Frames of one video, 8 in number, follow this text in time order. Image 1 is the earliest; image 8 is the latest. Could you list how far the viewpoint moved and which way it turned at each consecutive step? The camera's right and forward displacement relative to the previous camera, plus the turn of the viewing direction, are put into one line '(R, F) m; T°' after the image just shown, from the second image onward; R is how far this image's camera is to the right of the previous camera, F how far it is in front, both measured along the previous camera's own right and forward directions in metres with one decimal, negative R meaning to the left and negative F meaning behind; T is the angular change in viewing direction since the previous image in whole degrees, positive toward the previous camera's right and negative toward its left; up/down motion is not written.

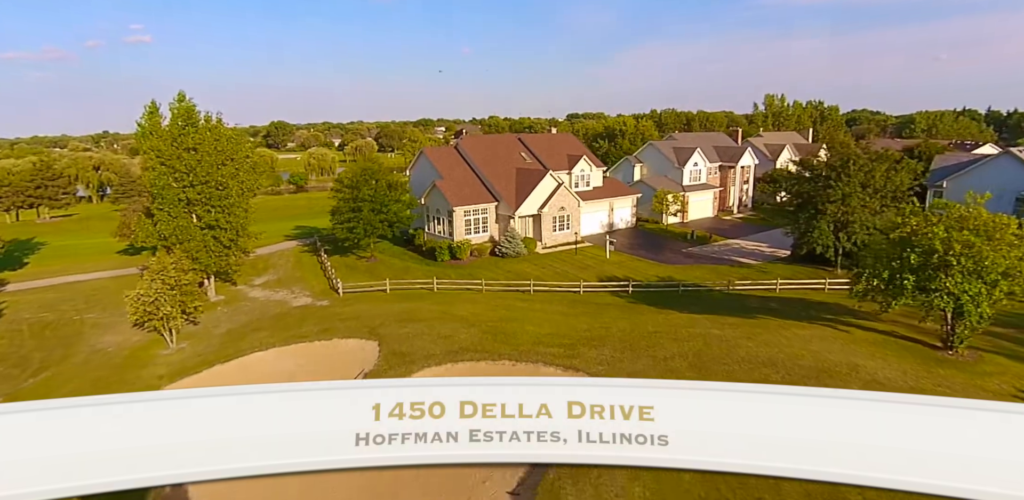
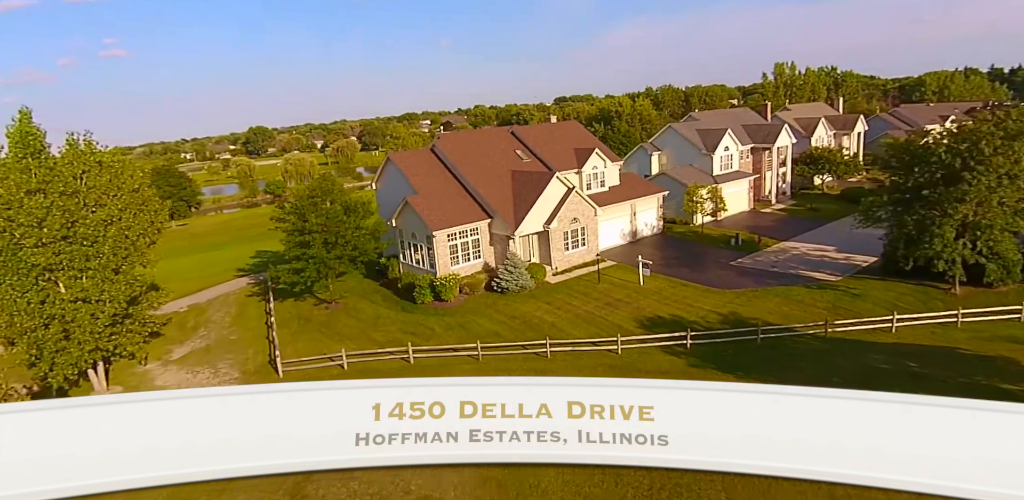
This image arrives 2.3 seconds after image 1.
(-0.3, +9.7) m; 0°
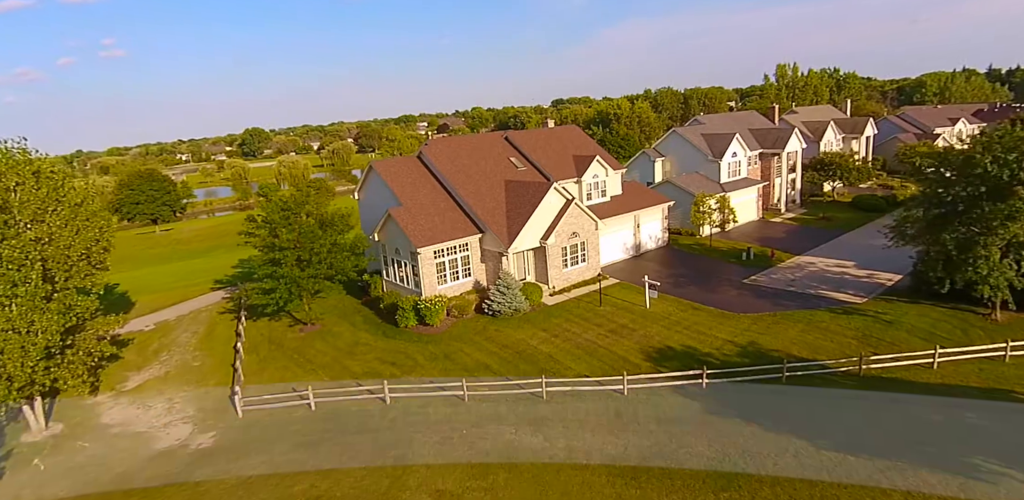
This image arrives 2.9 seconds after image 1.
(+0.3, +2.8) m; 0°
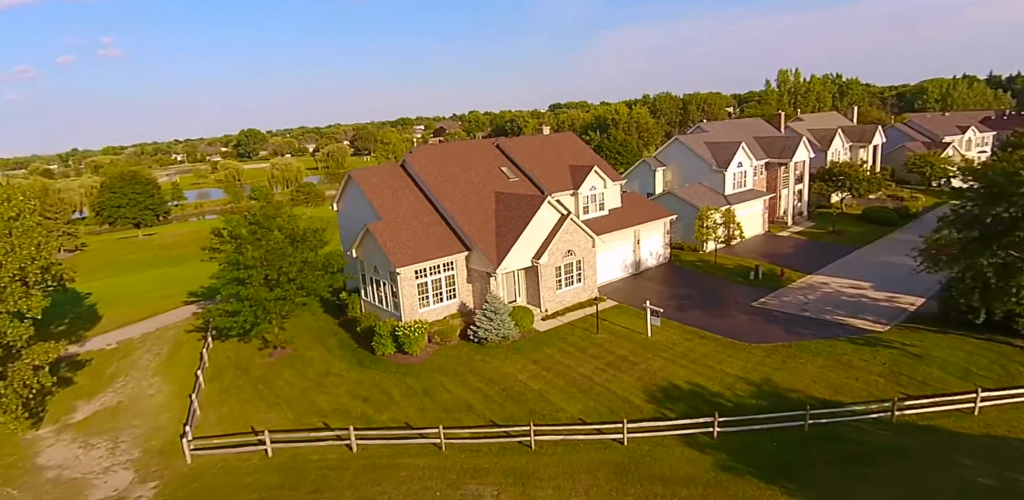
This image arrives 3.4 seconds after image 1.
(+0.4, +2.5) m; 0°
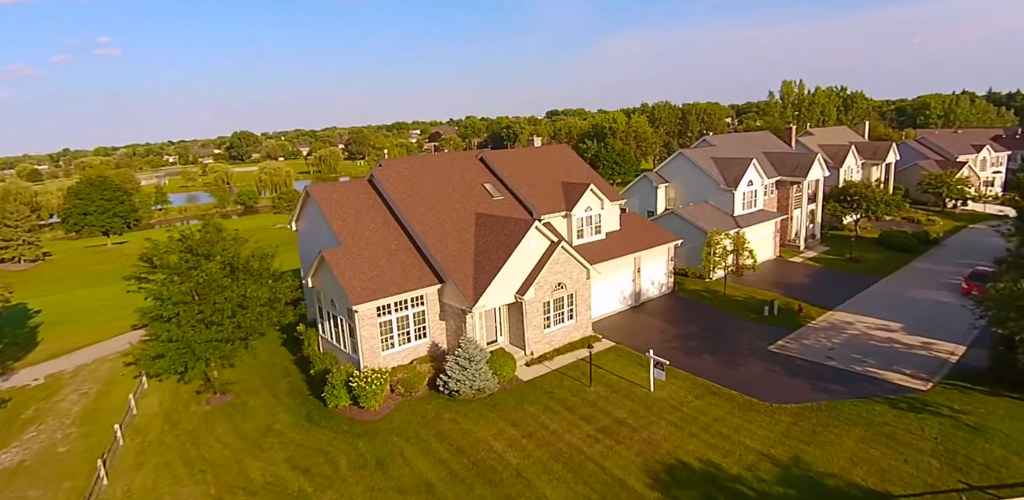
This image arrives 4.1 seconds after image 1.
(+0.6, +3.8) m; 0°
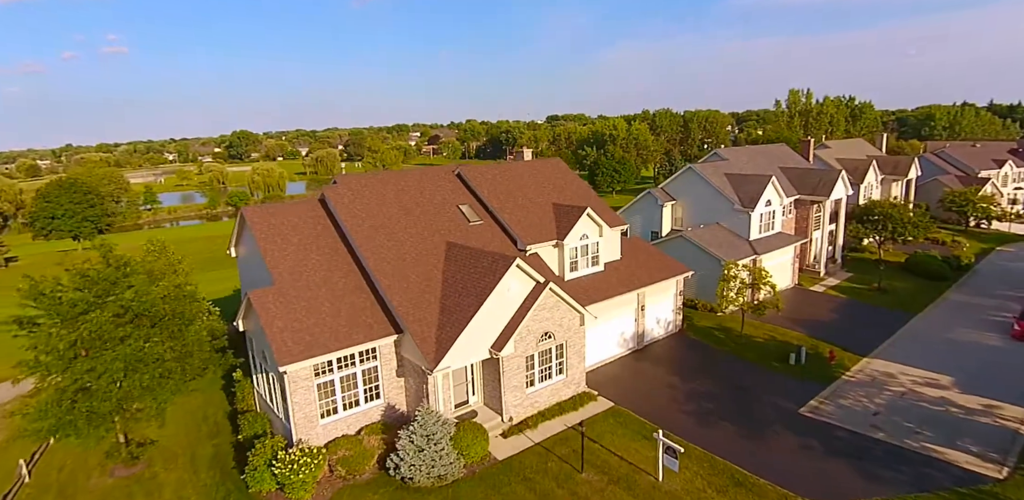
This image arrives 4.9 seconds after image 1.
(+0.9, +4.4) m; 0°
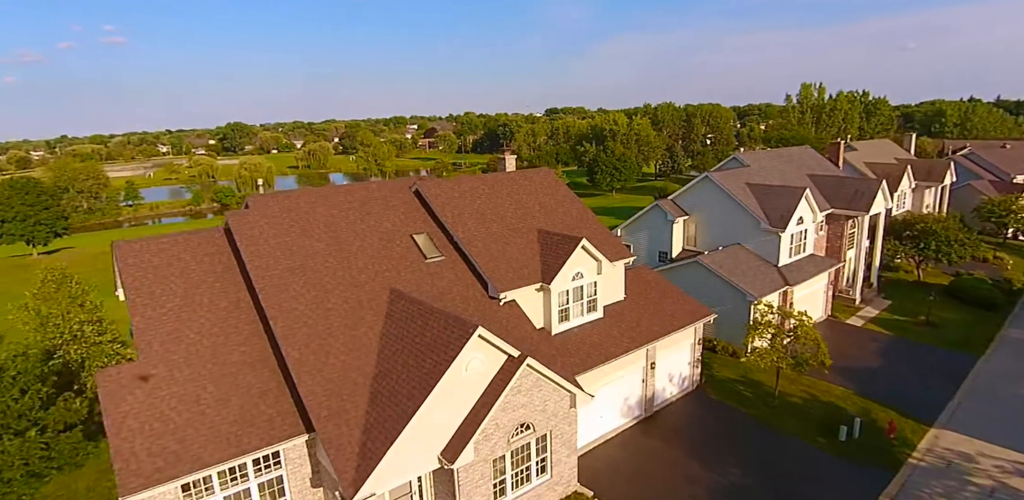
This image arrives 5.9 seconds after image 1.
(+1.0, +5.6) m; 0°
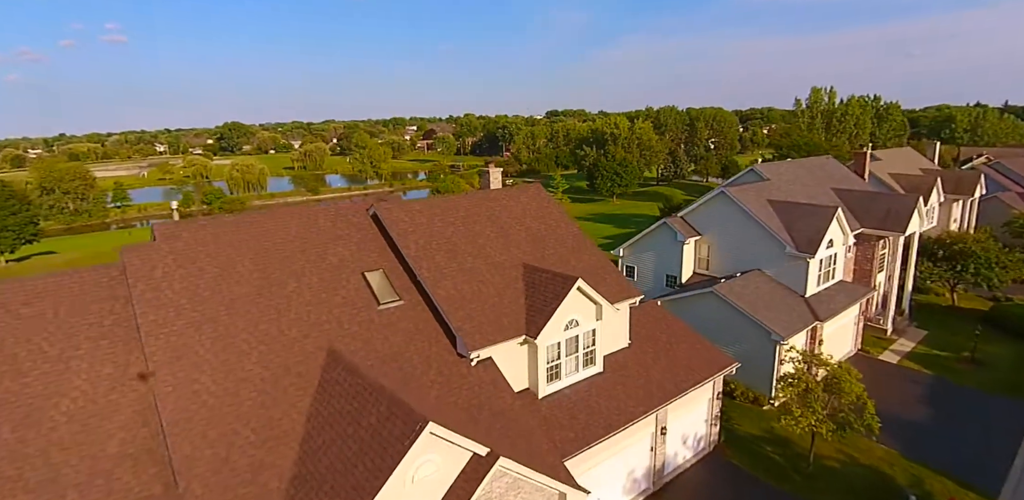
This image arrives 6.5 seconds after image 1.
(+0.6, +3.6) m; 0°
